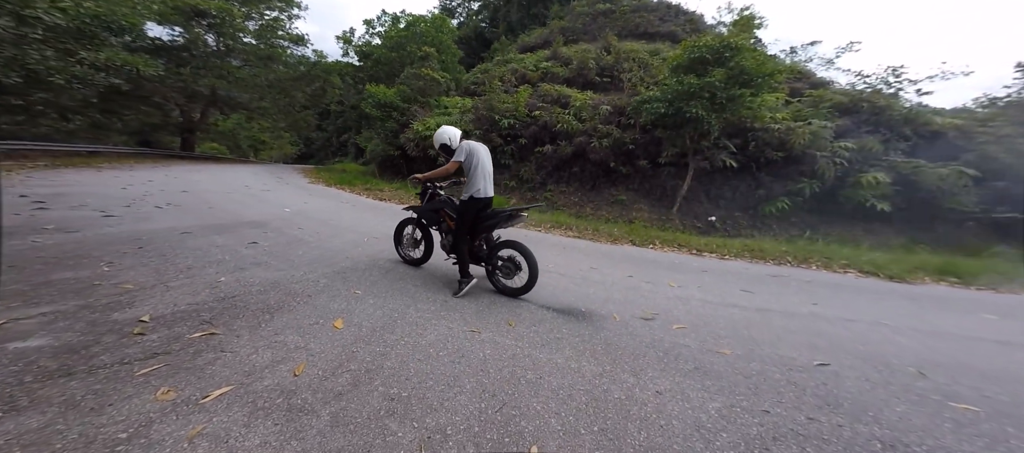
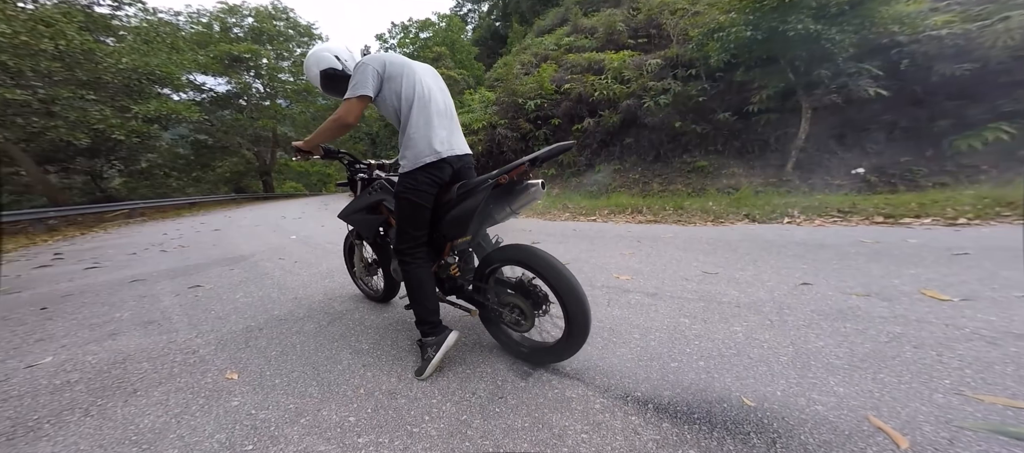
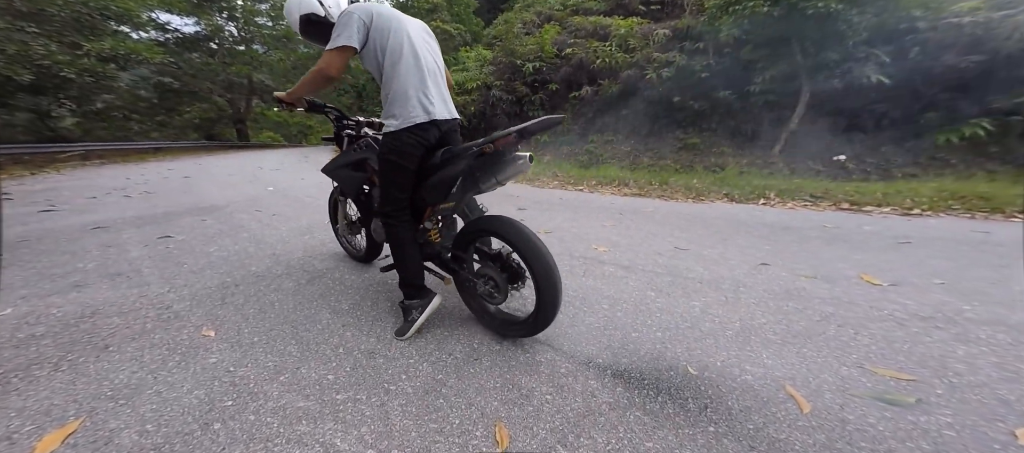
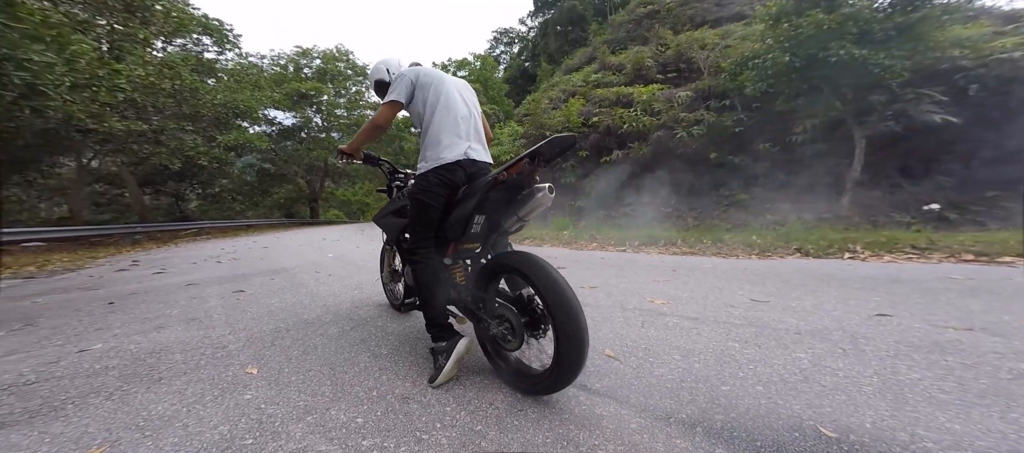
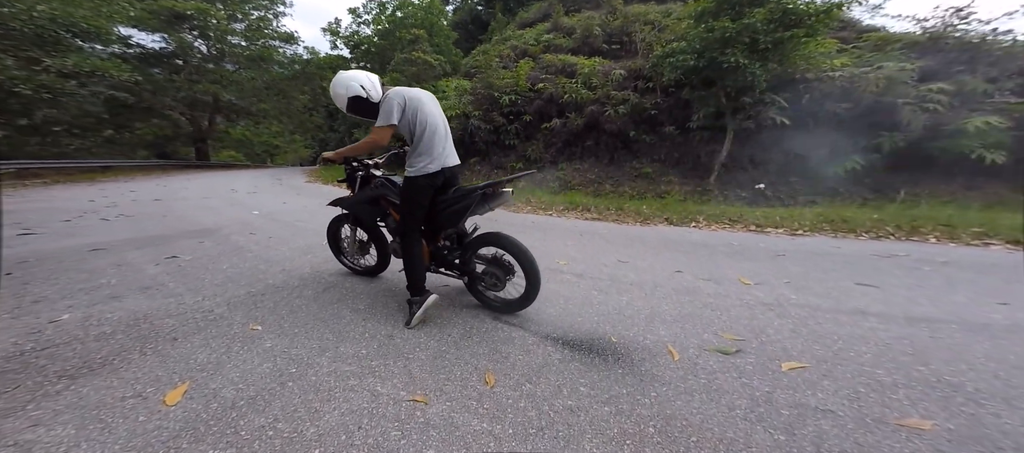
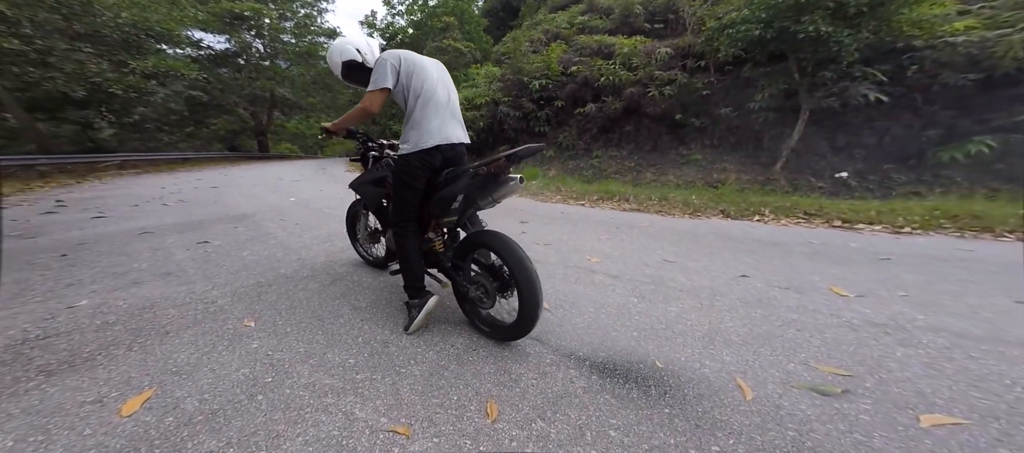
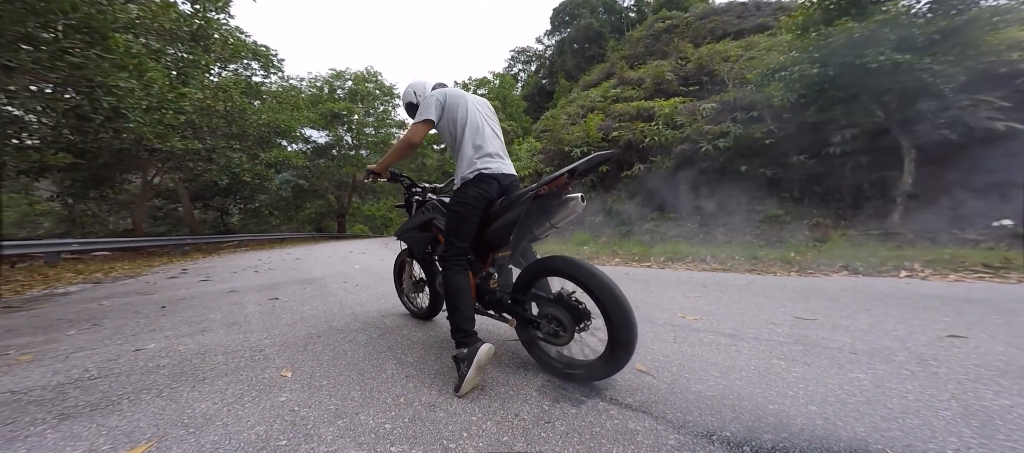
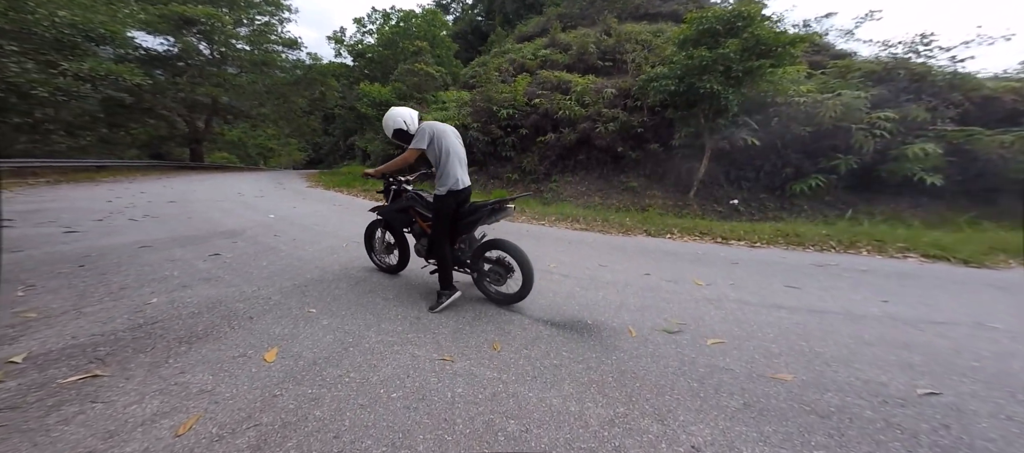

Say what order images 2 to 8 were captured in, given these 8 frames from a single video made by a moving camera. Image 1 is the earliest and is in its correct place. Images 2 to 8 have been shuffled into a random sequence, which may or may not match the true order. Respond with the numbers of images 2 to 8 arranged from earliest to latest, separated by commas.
8, 5, 6, 3, 2, 4, 7
